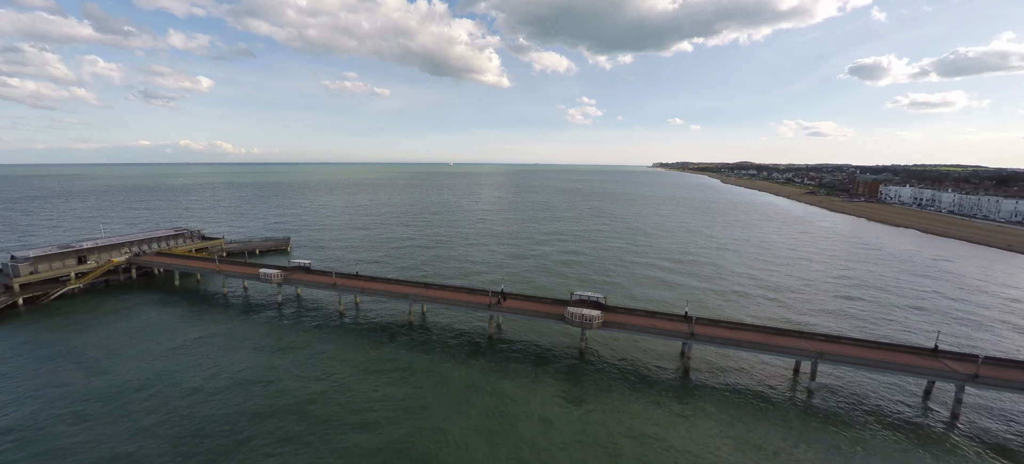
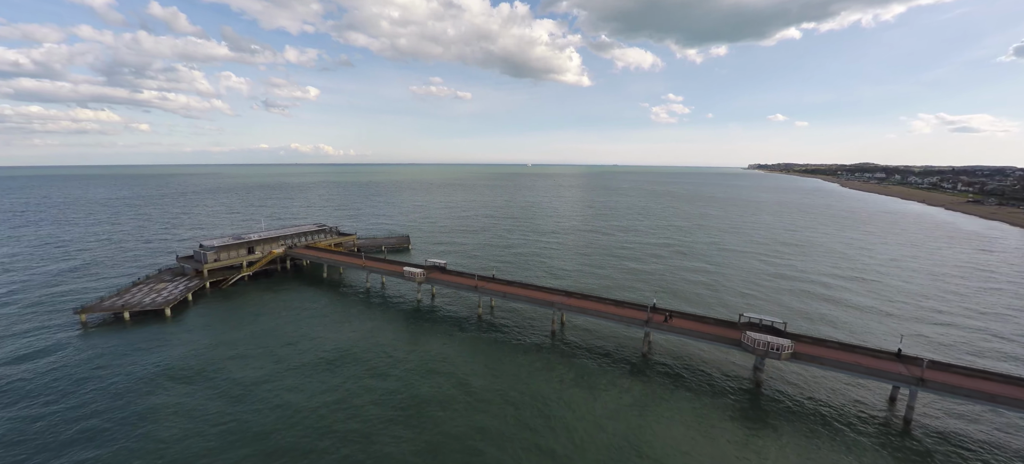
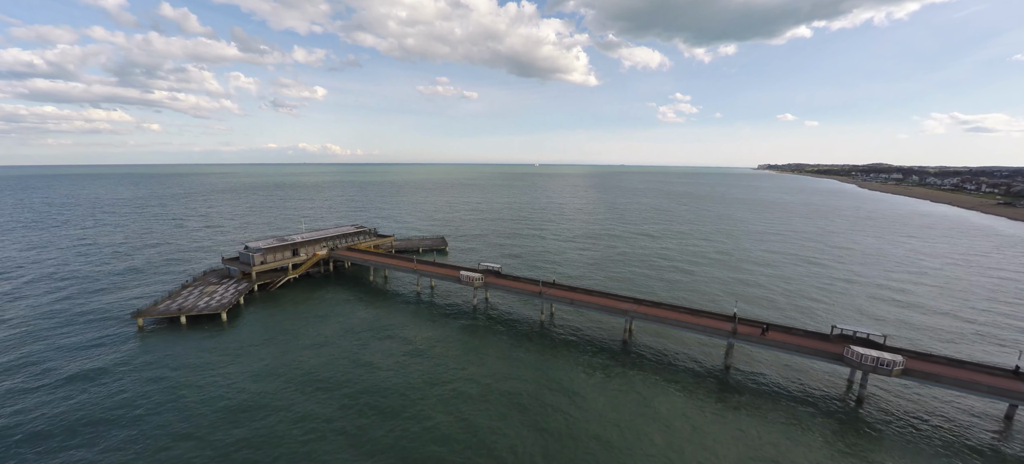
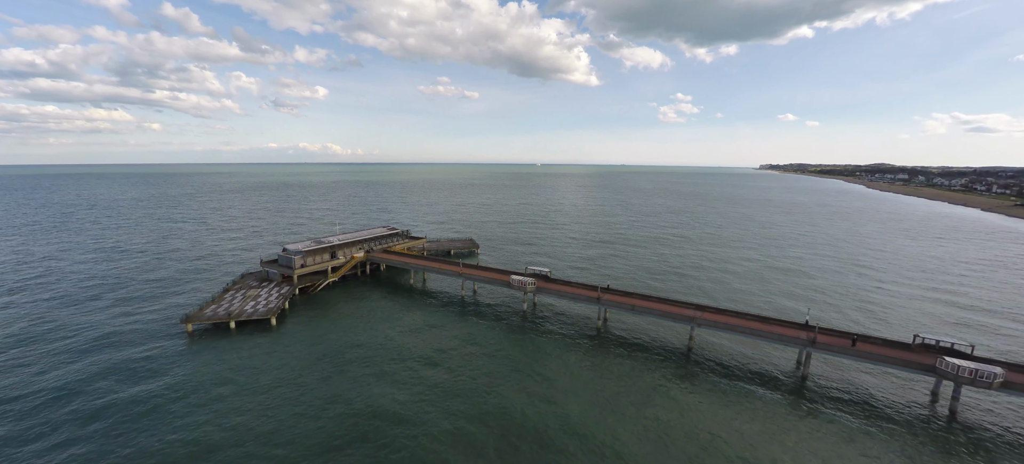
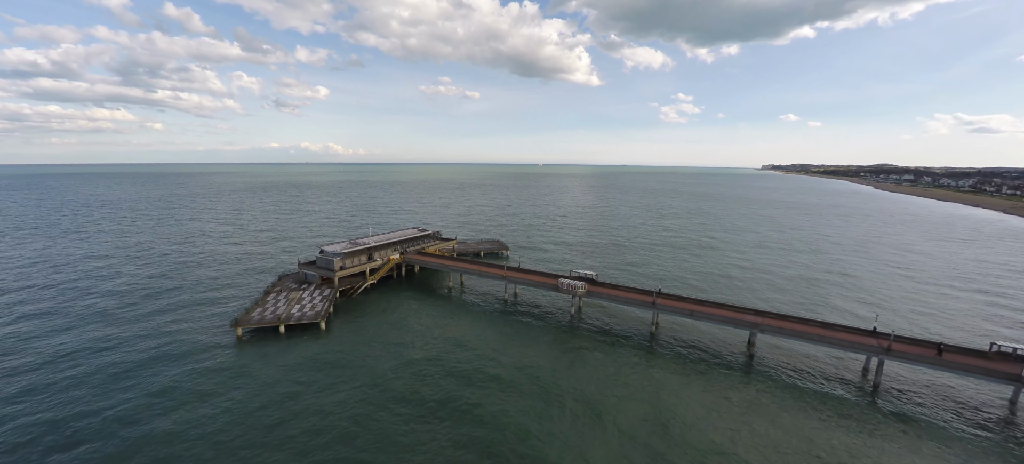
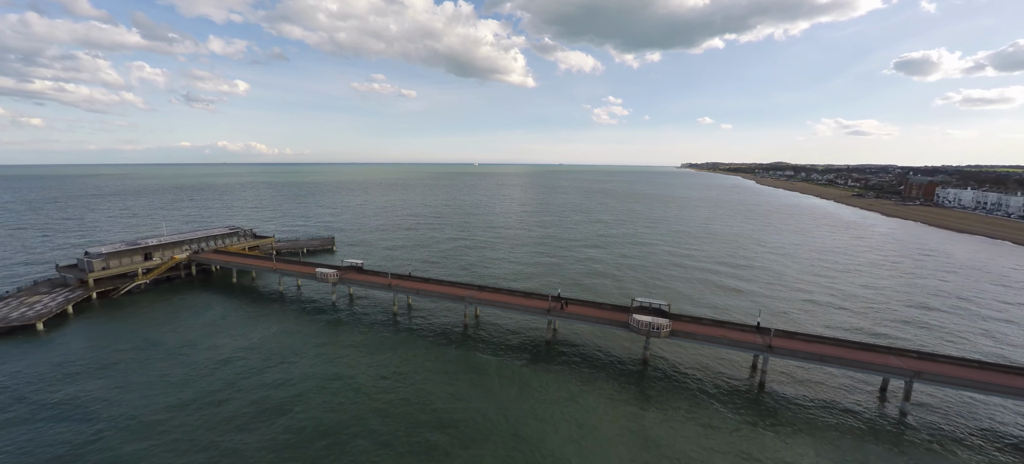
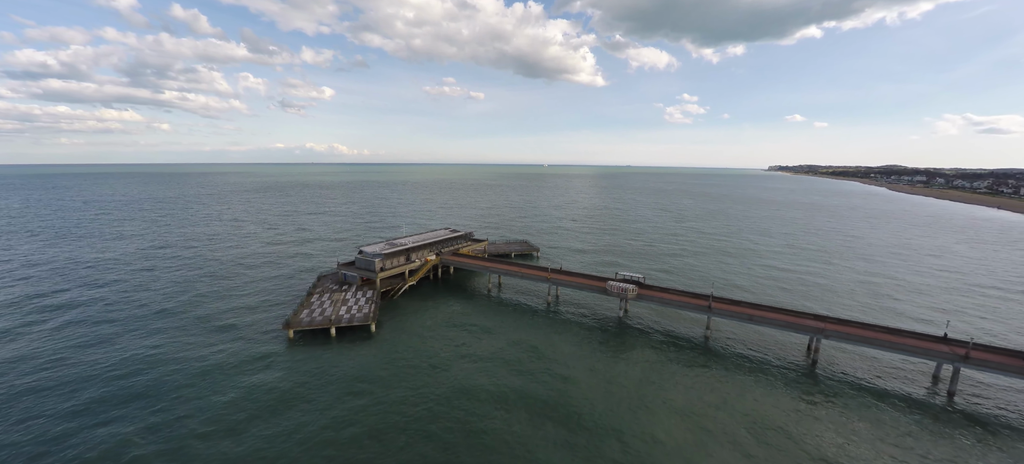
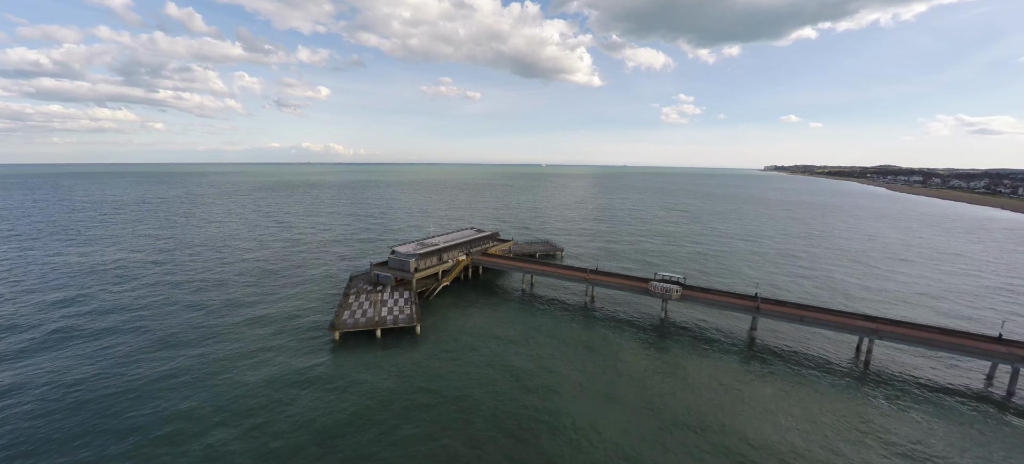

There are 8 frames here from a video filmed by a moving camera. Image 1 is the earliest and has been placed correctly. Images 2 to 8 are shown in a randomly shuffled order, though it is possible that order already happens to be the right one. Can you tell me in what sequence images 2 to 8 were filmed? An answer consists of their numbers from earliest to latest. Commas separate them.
6, 2, 3, 4, 5, 7, 8
